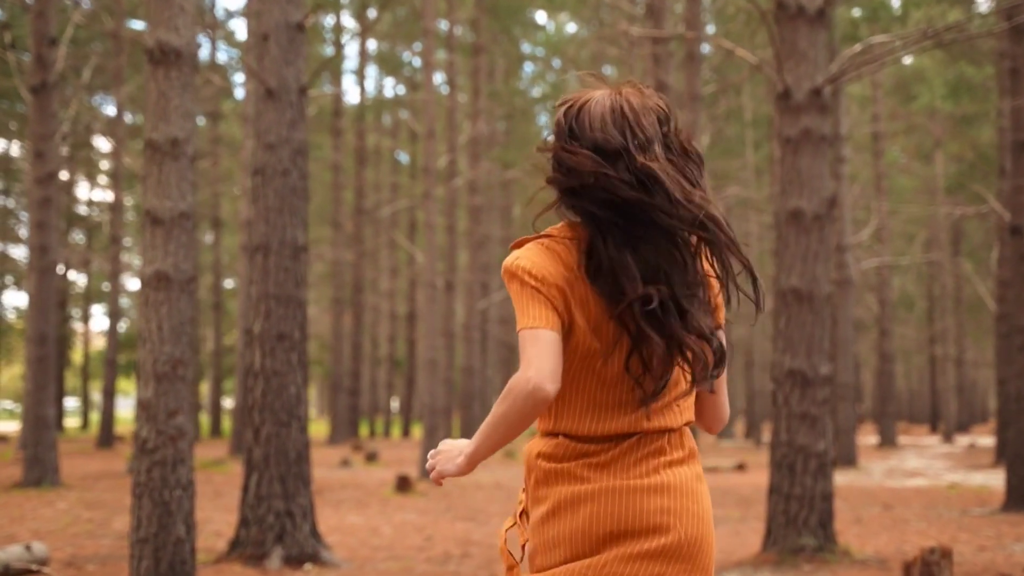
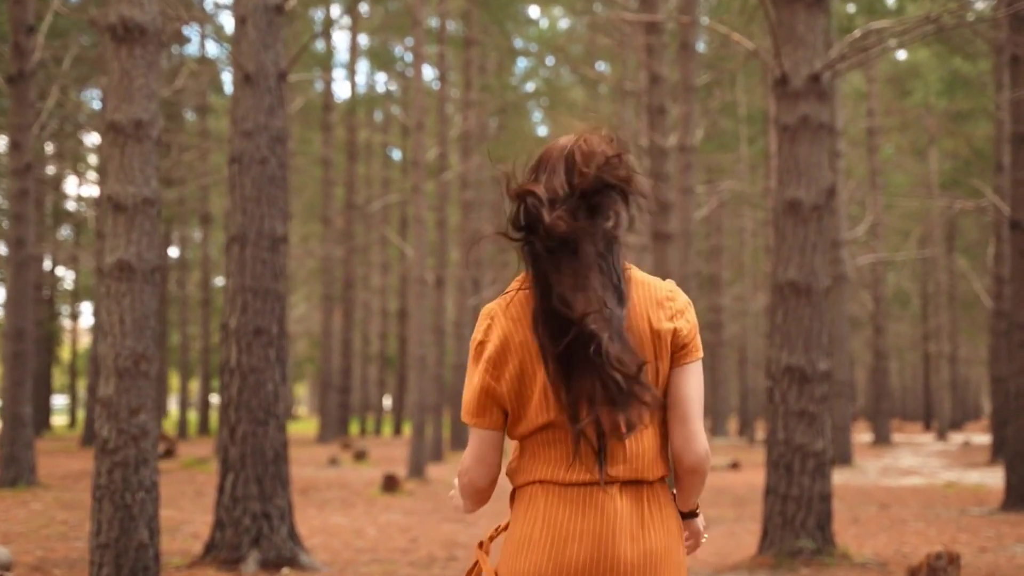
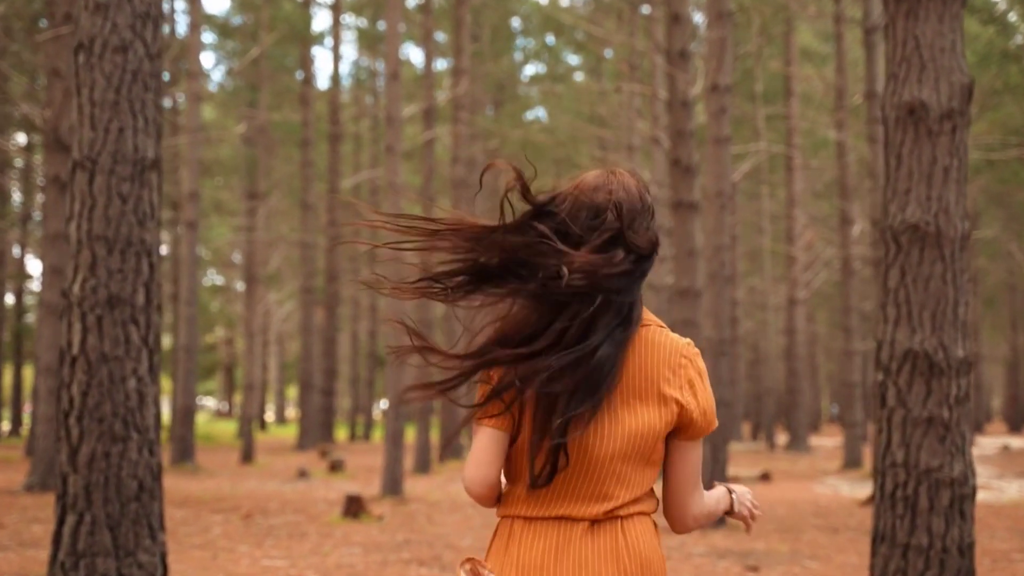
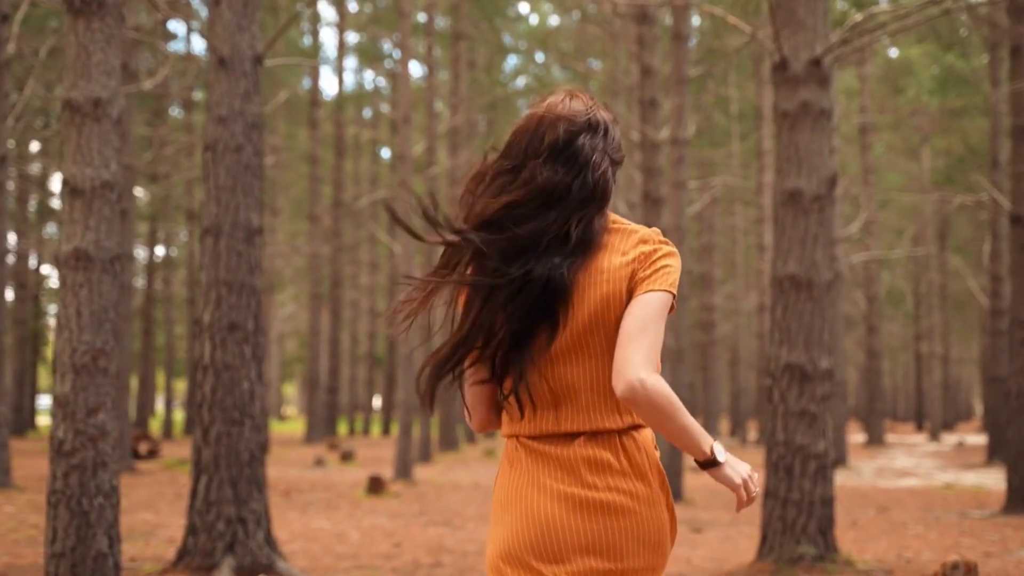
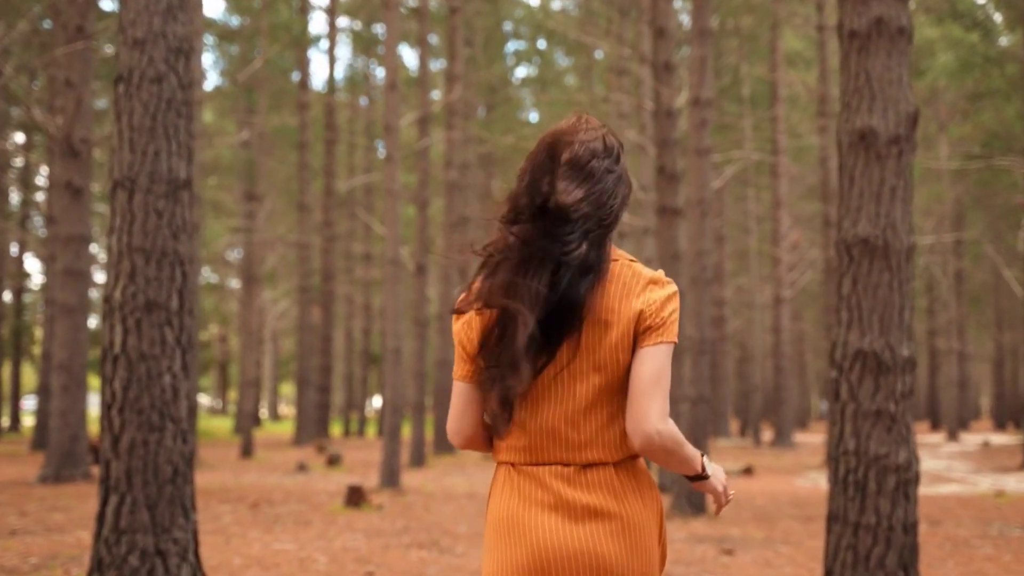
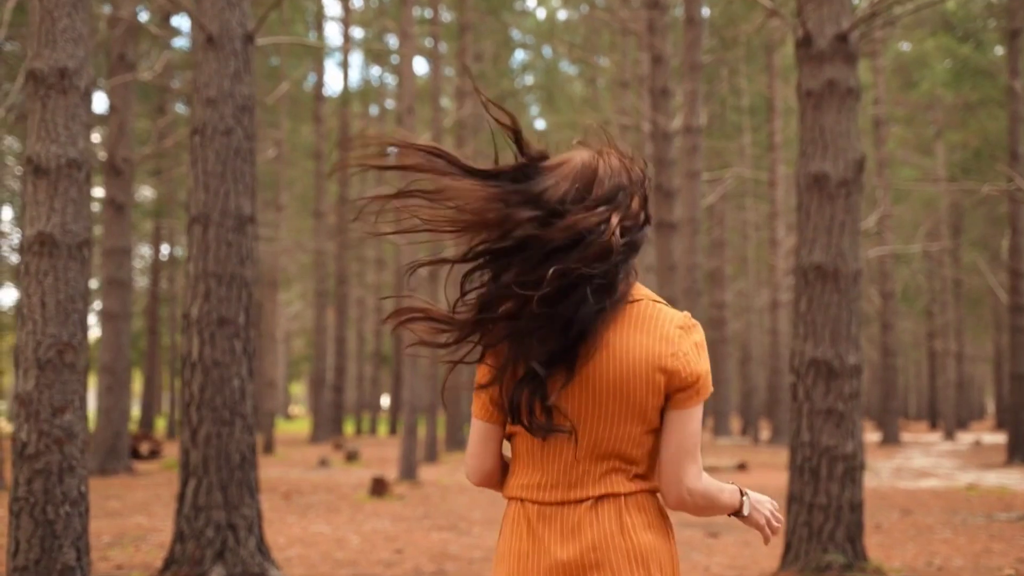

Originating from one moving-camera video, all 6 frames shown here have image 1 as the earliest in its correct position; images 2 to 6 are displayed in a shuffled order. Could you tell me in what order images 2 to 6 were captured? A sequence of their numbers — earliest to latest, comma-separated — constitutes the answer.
2, 4, 6, 5, 3
